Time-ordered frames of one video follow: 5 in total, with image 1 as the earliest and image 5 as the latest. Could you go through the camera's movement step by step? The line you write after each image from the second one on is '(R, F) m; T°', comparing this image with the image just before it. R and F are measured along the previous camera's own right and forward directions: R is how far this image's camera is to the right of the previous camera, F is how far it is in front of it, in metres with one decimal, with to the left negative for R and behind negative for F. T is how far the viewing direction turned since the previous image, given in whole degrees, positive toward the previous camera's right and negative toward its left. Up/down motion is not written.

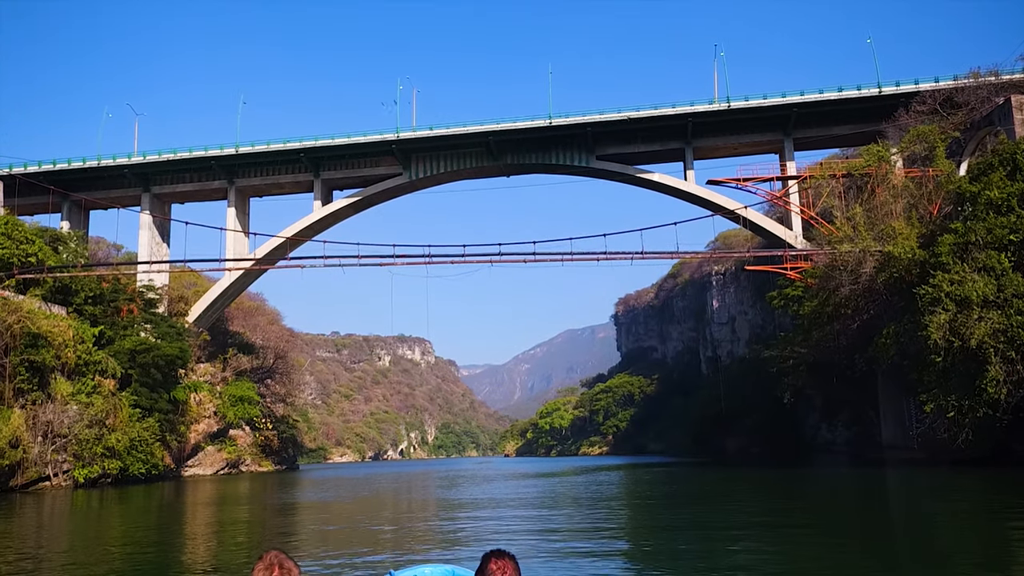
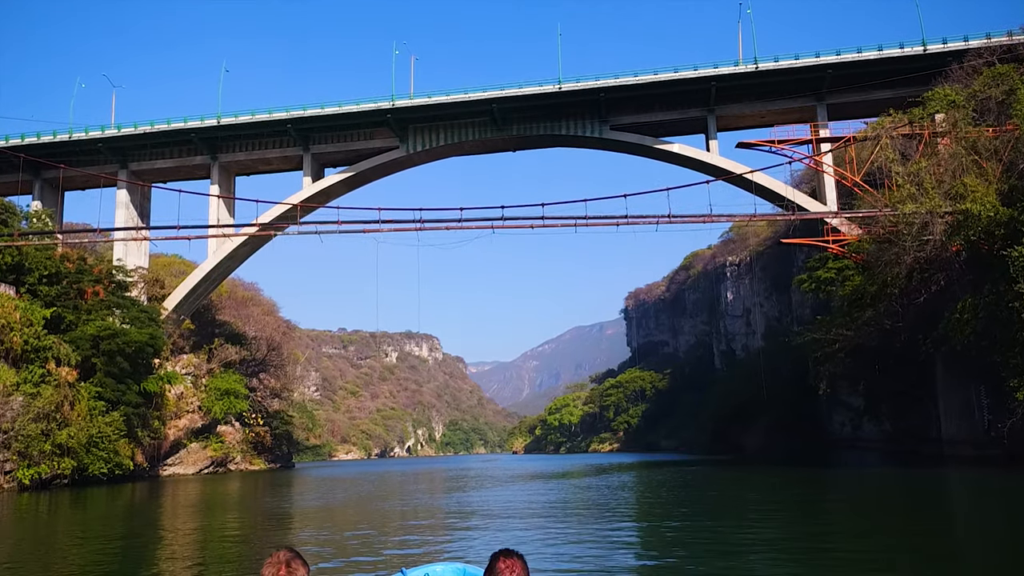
(+0.1, +2.8) m; -1°
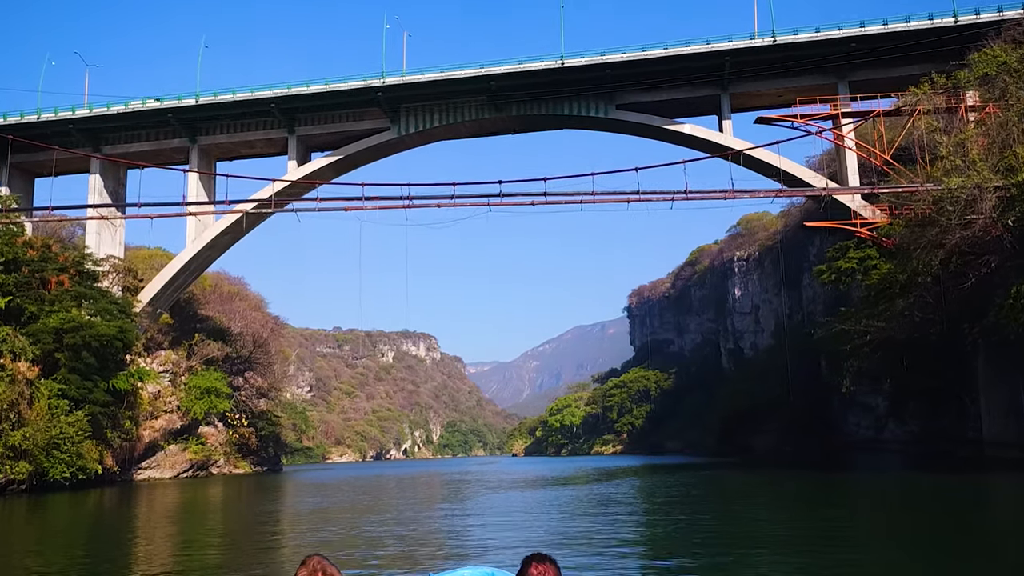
(0.0, +2.0) m; 0°
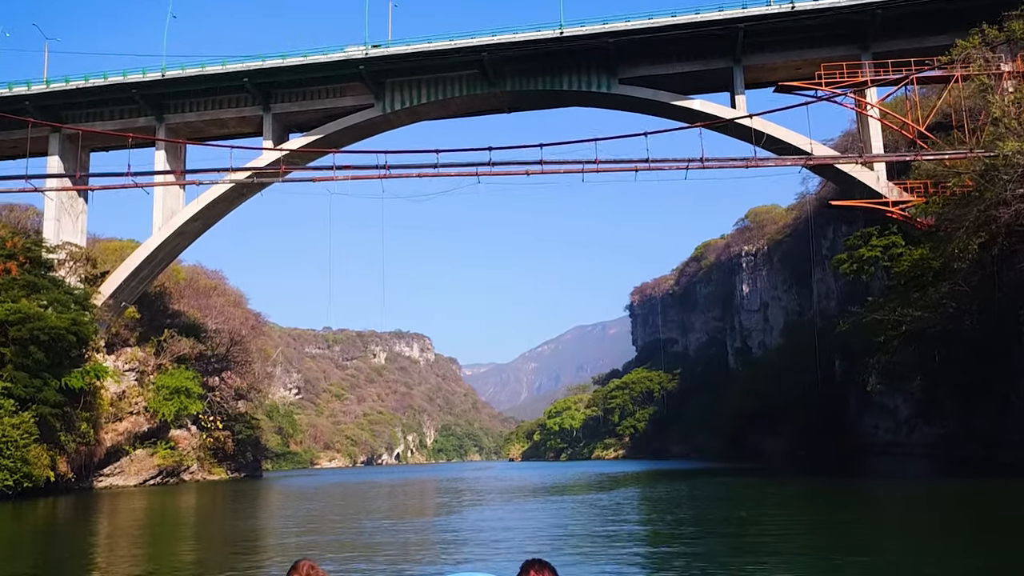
(+0.1, +2.3) m; 0°
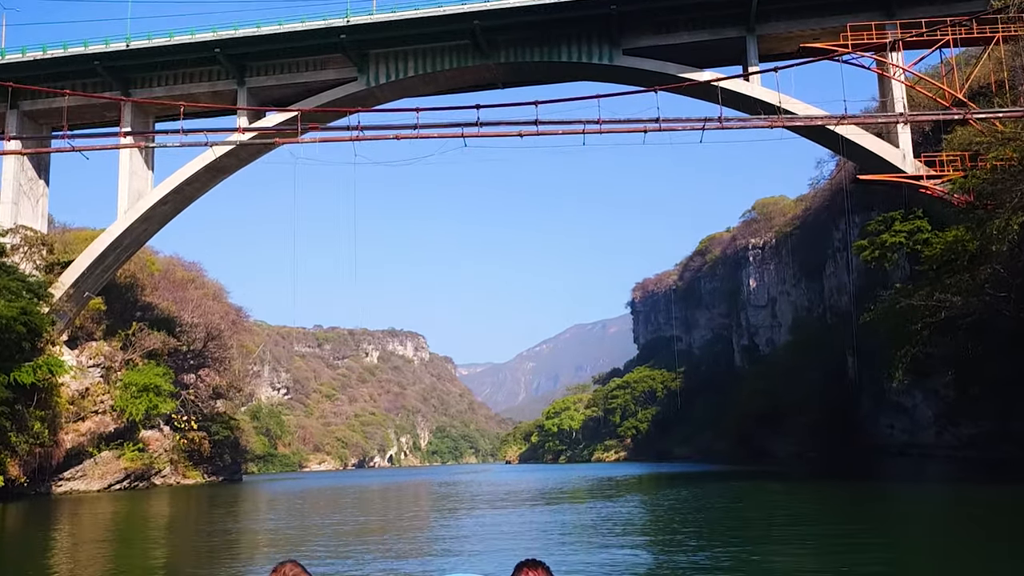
(+0.1, +2.0) m; 0°
